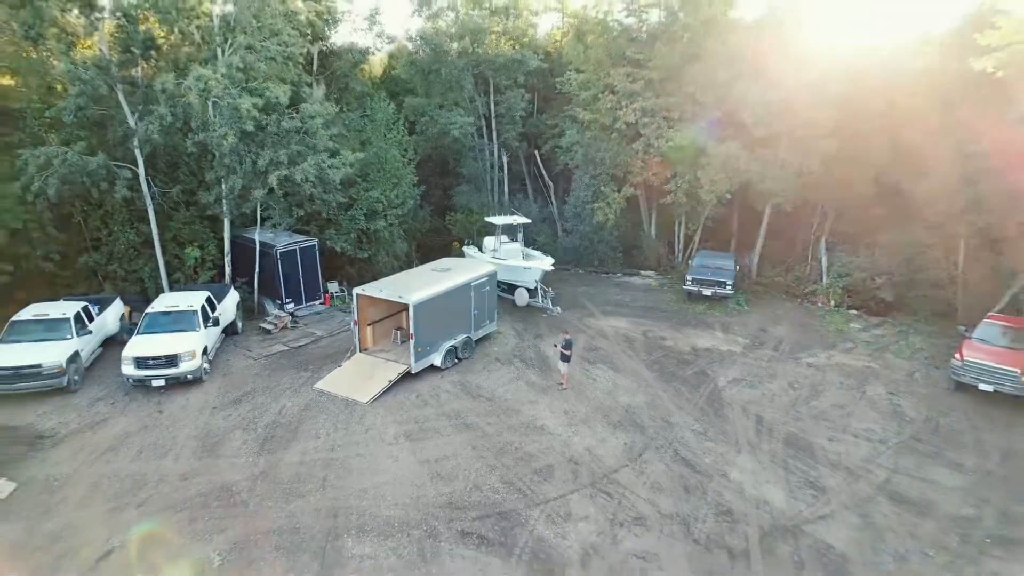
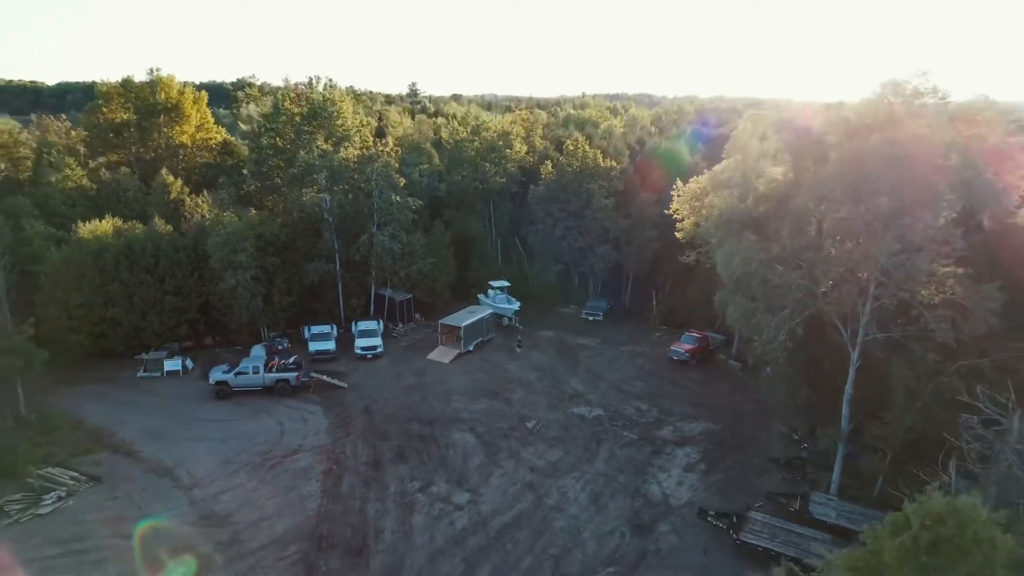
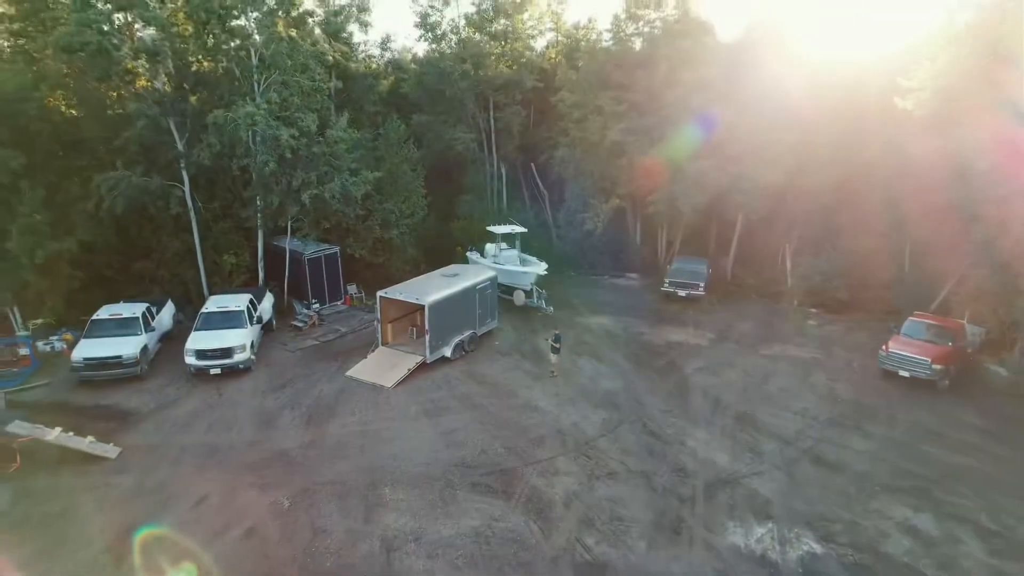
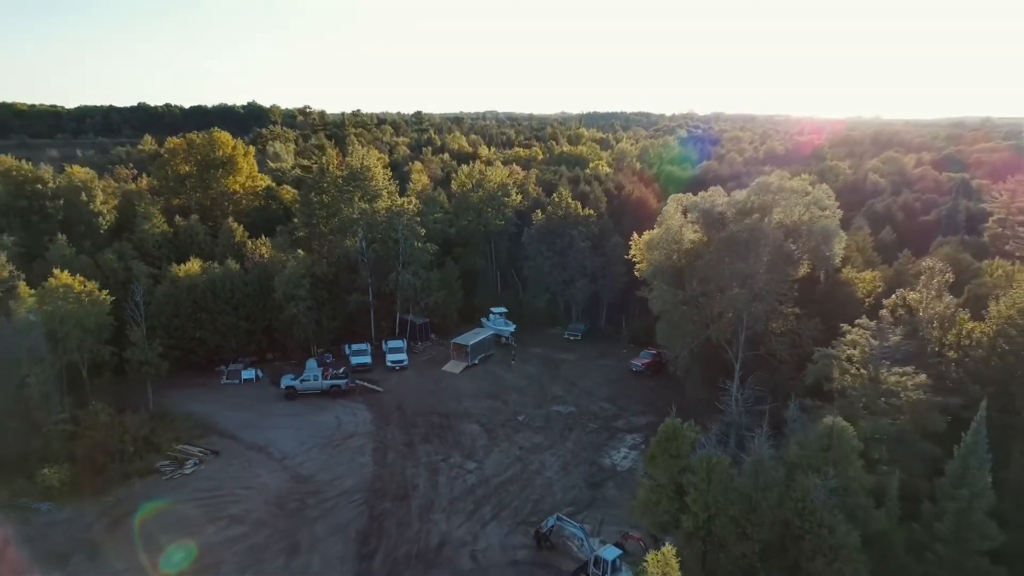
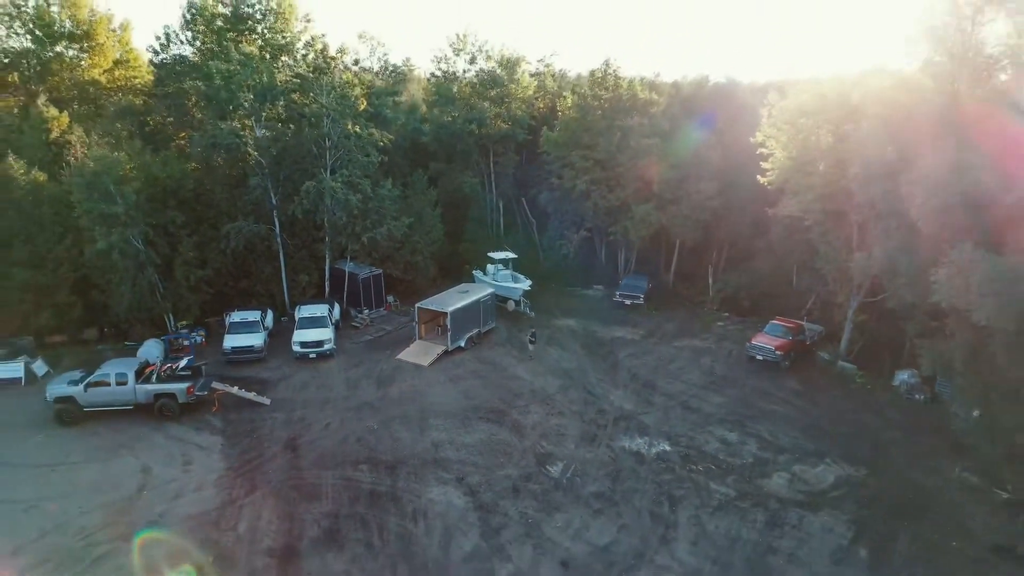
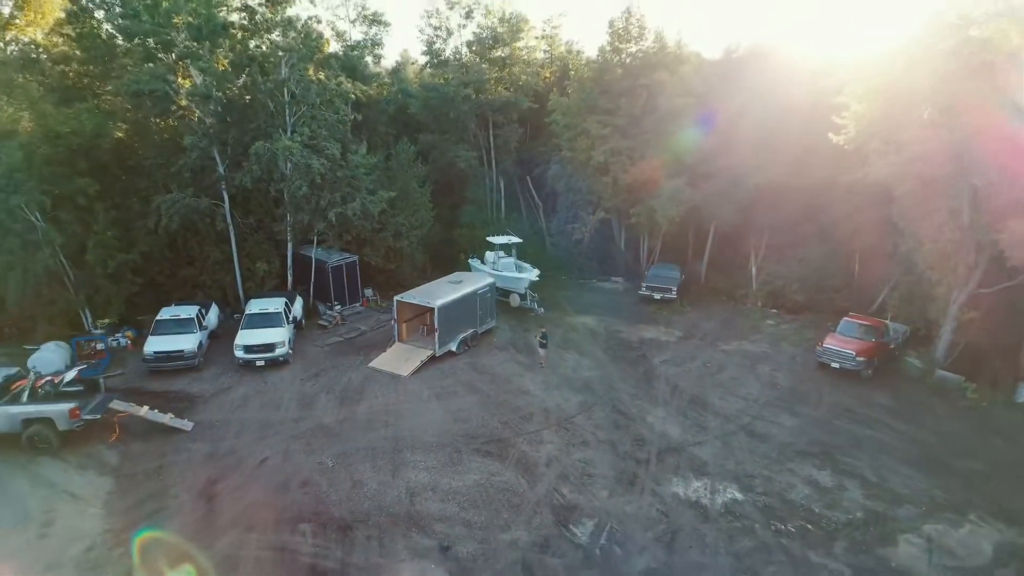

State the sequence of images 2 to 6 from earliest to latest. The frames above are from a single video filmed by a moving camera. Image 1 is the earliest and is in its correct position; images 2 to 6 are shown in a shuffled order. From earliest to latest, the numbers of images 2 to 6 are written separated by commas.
3, 6, 5, 2, 4
